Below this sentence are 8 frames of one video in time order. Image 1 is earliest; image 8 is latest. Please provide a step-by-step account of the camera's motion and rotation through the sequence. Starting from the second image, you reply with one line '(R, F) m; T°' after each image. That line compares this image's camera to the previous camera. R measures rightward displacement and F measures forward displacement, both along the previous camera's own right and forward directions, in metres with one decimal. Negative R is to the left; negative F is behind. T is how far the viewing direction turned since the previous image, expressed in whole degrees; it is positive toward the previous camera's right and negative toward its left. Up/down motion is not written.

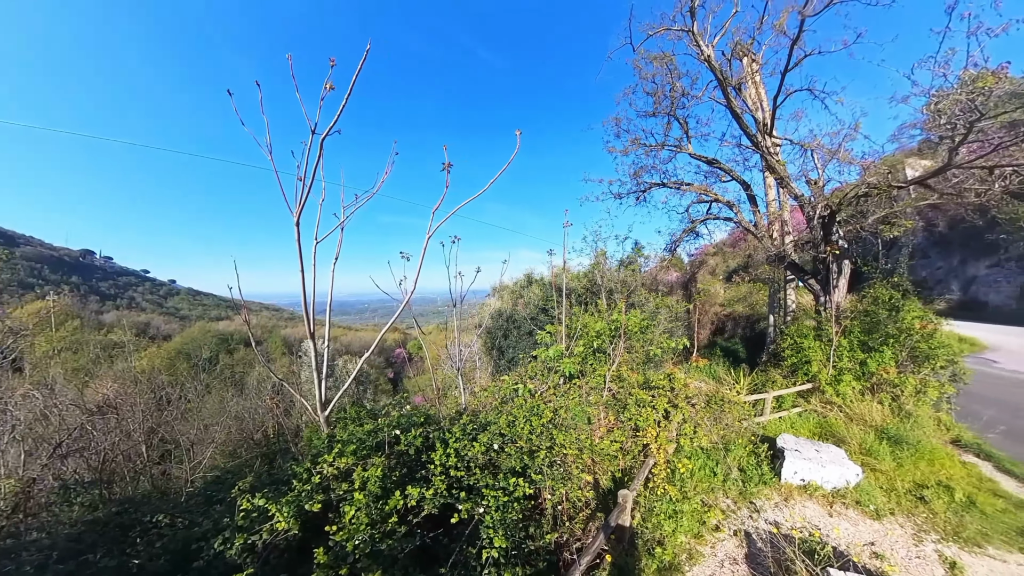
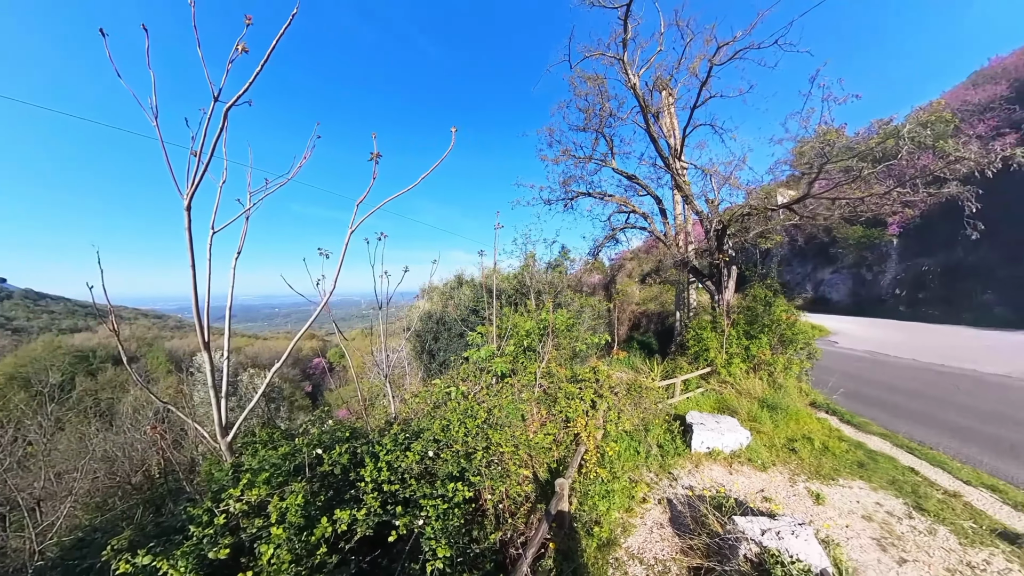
(-0.6, +0.1) m; +17°
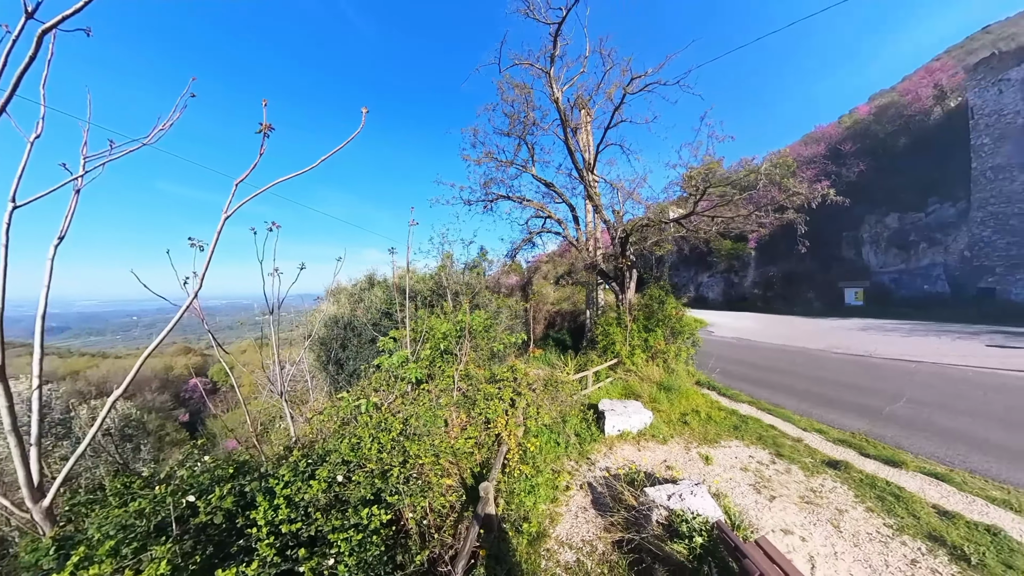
(-0.6, +0.2) m; +20°
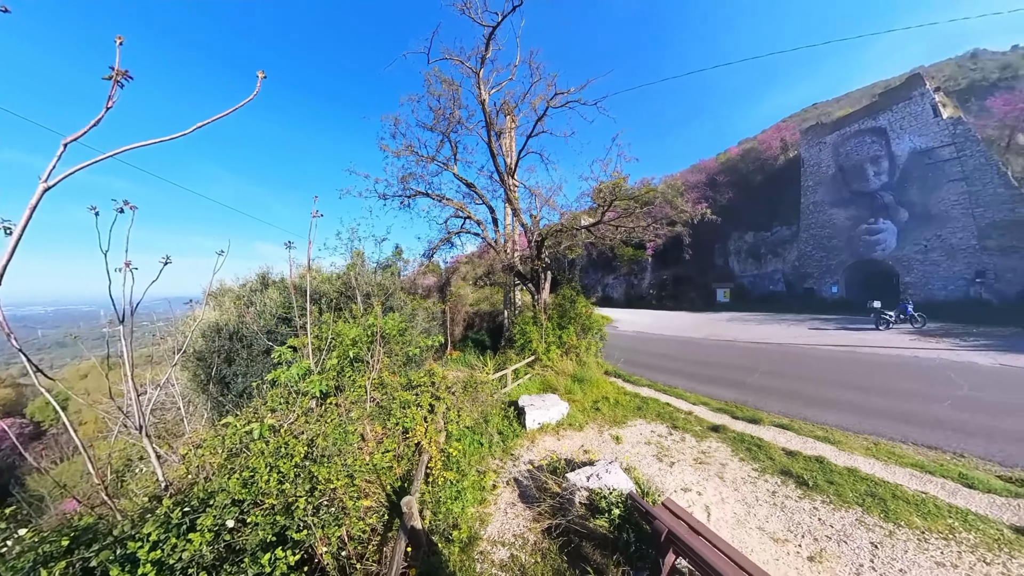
(-0.6, +0.1) m; +20°
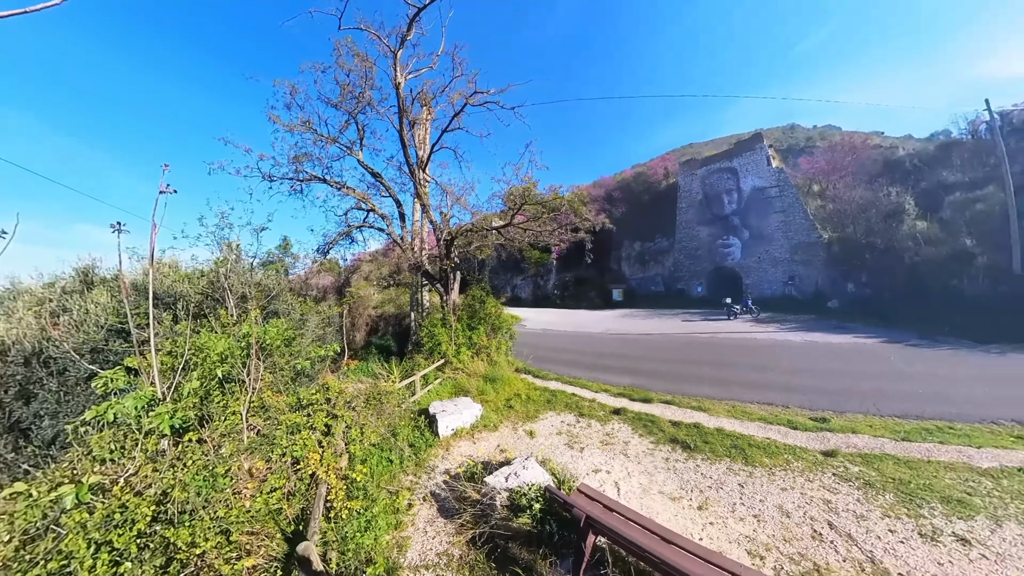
(-0.7, +0.2) m; +22°
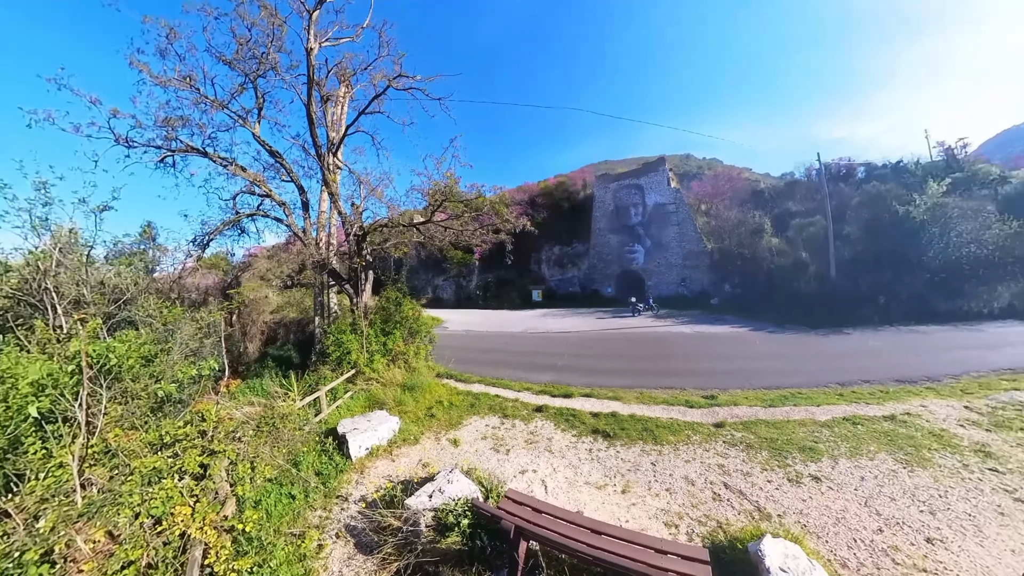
(-0.6, +0.2) m; +19°
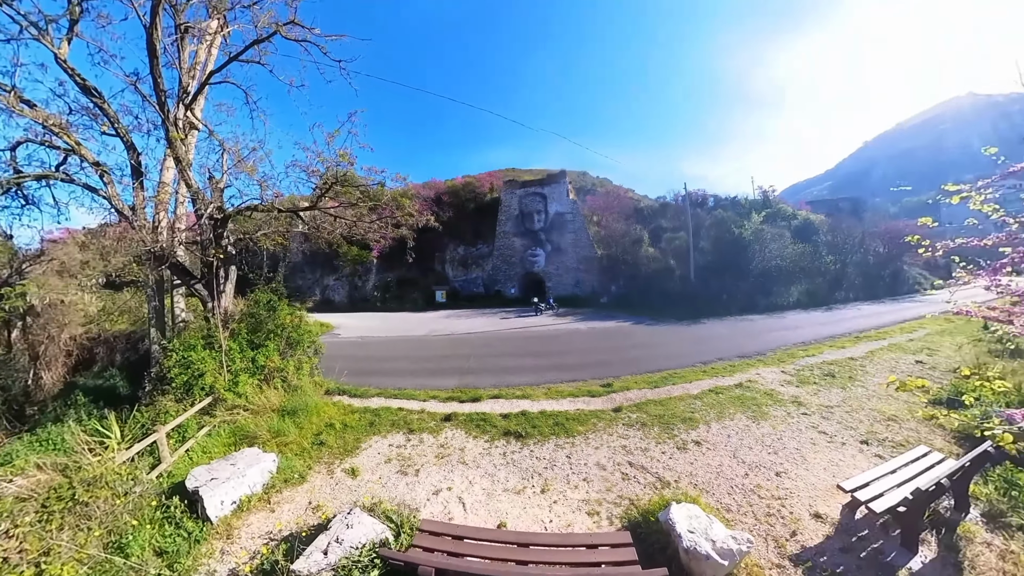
(-0.7, +0.3) m; +23°
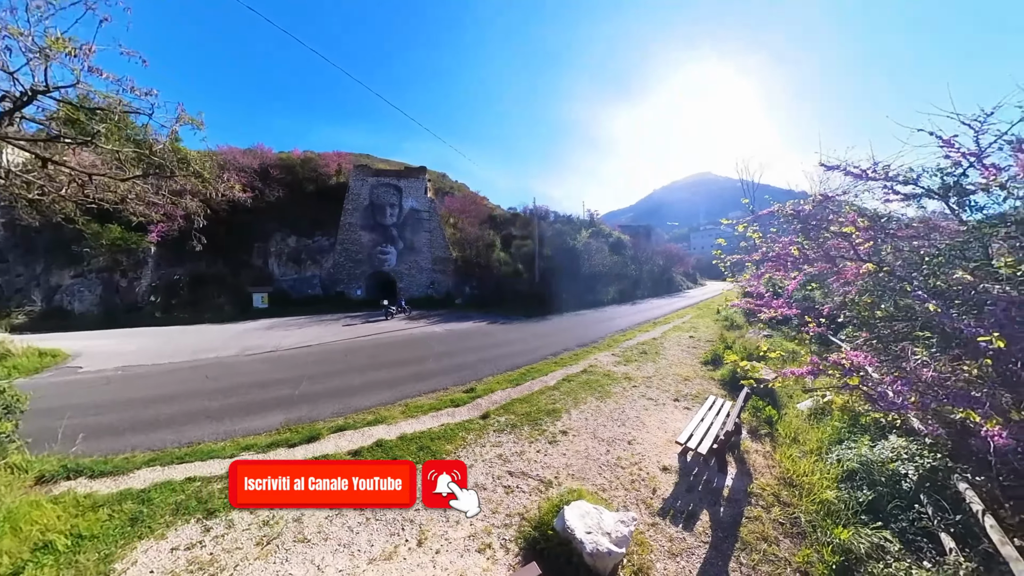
(-1.0, +0.7) m; +35°
